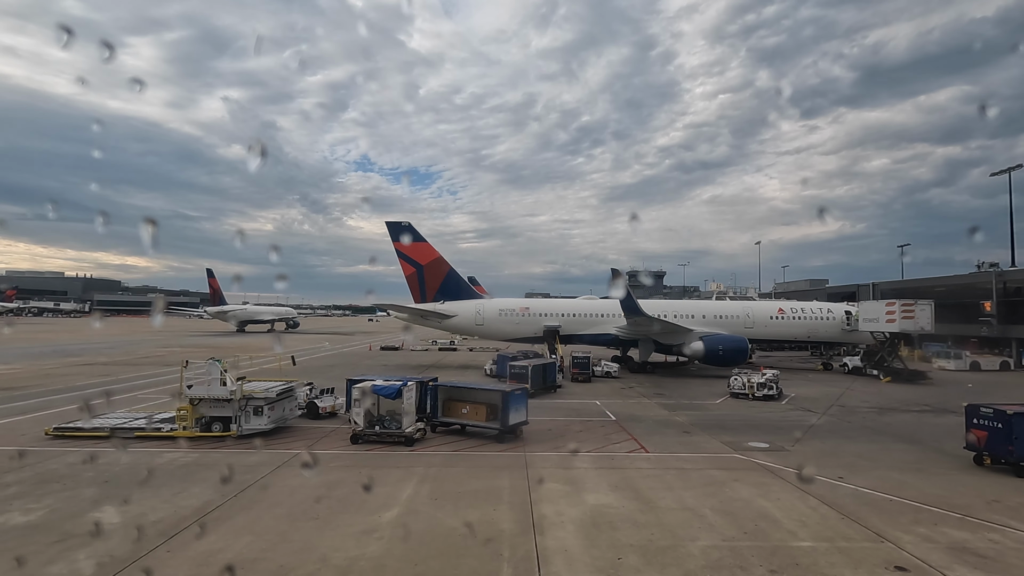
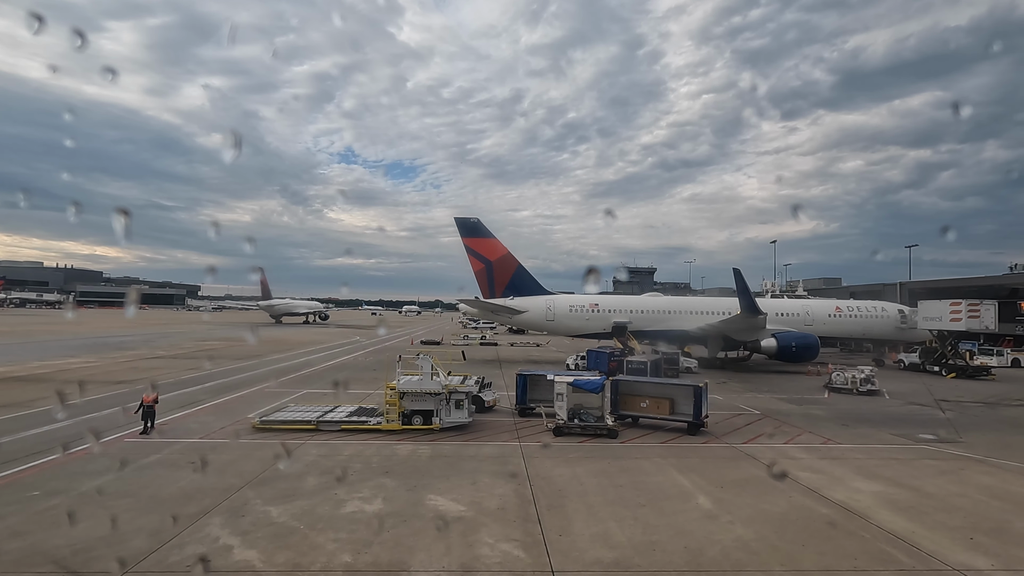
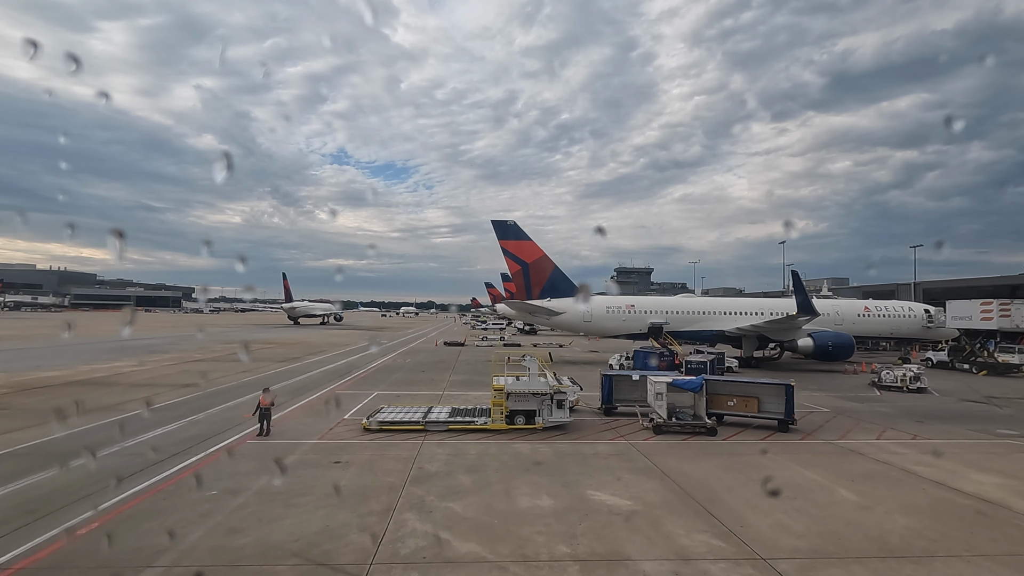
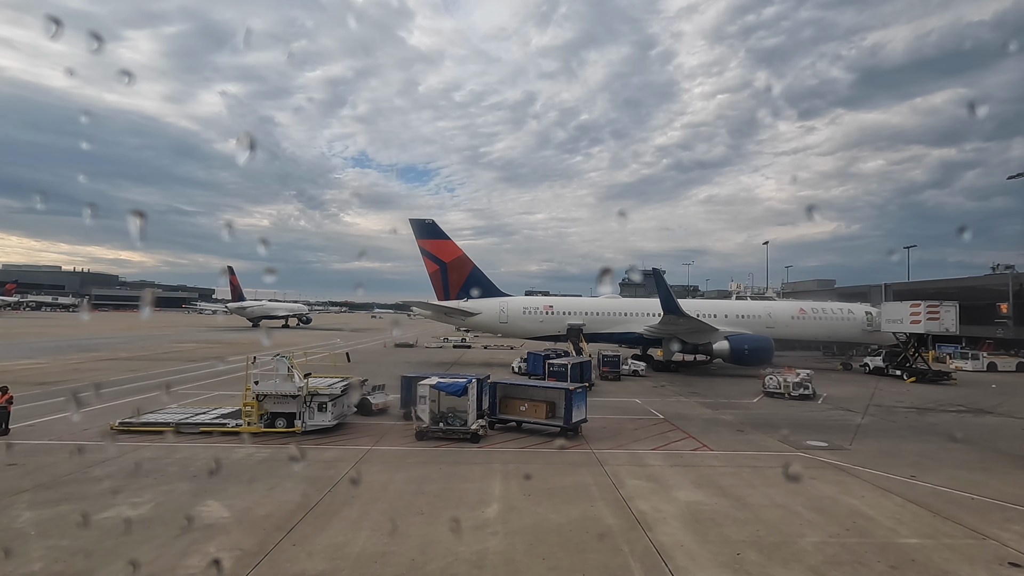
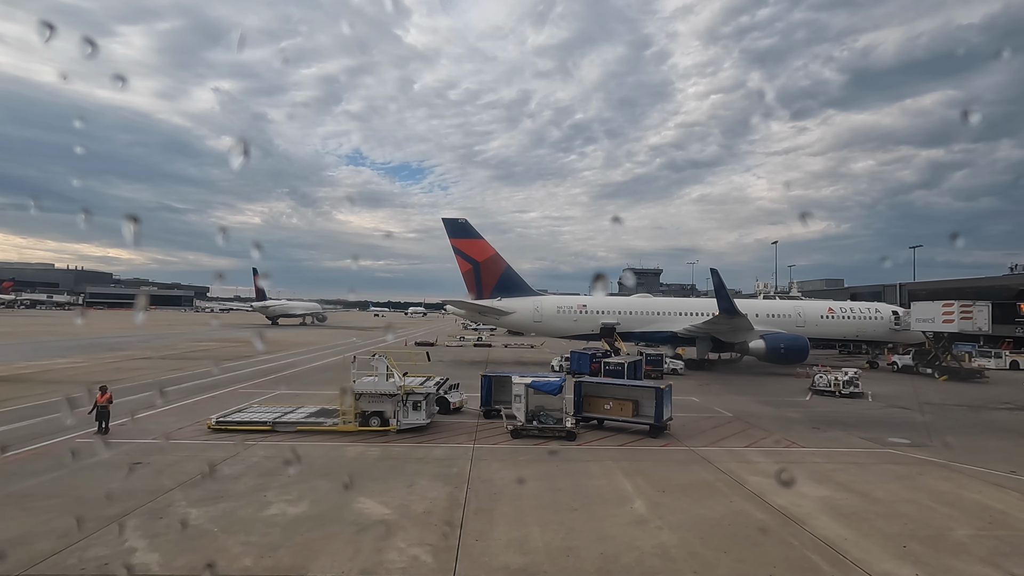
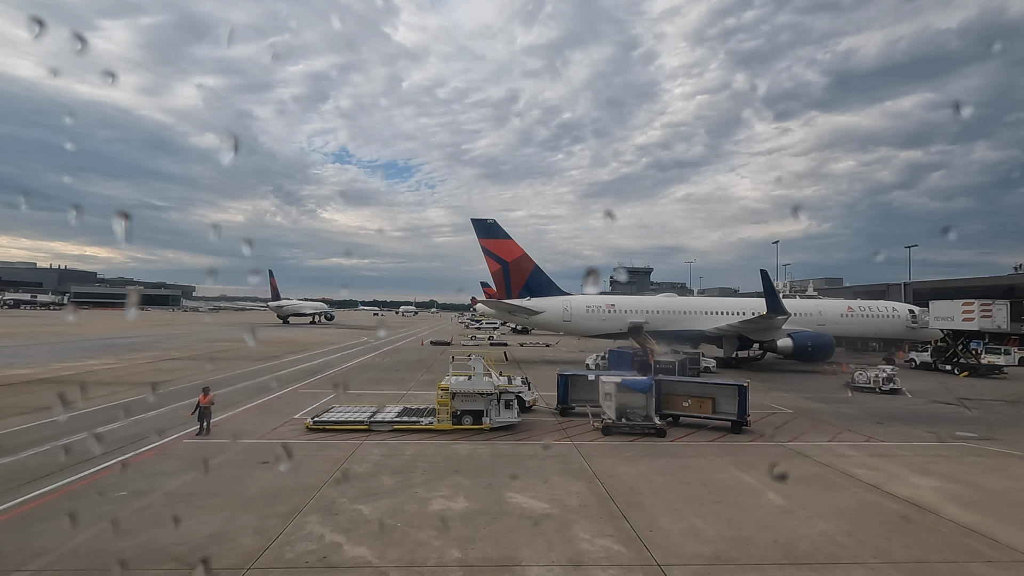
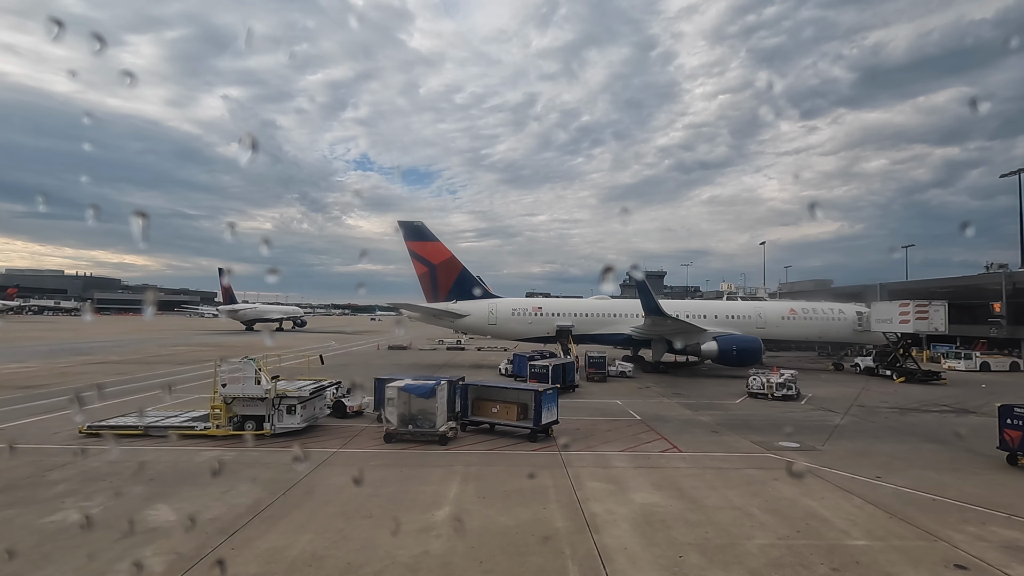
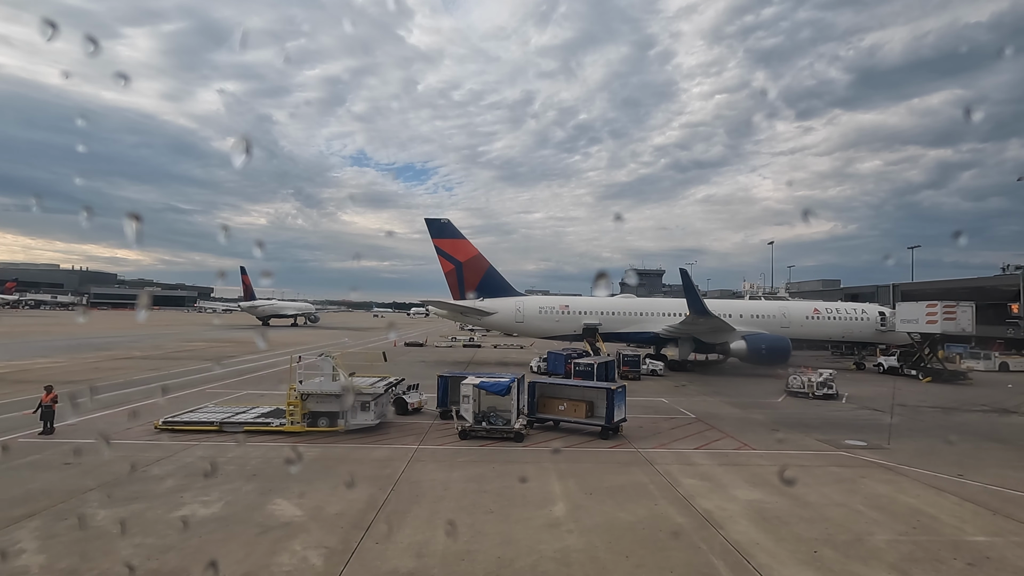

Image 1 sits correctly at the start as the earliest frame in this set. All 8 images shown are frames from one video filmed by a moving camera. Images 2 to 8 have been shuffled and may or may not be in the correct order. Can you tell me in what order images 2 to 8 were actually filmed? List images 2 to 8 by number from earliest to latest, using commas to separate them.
7, 4, 8, 5, 2, 6, 3
